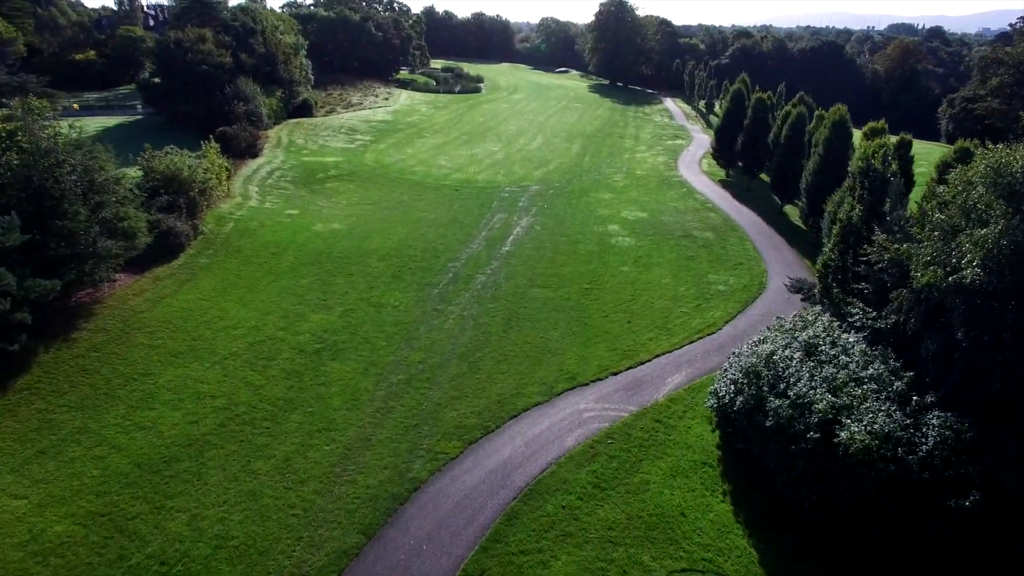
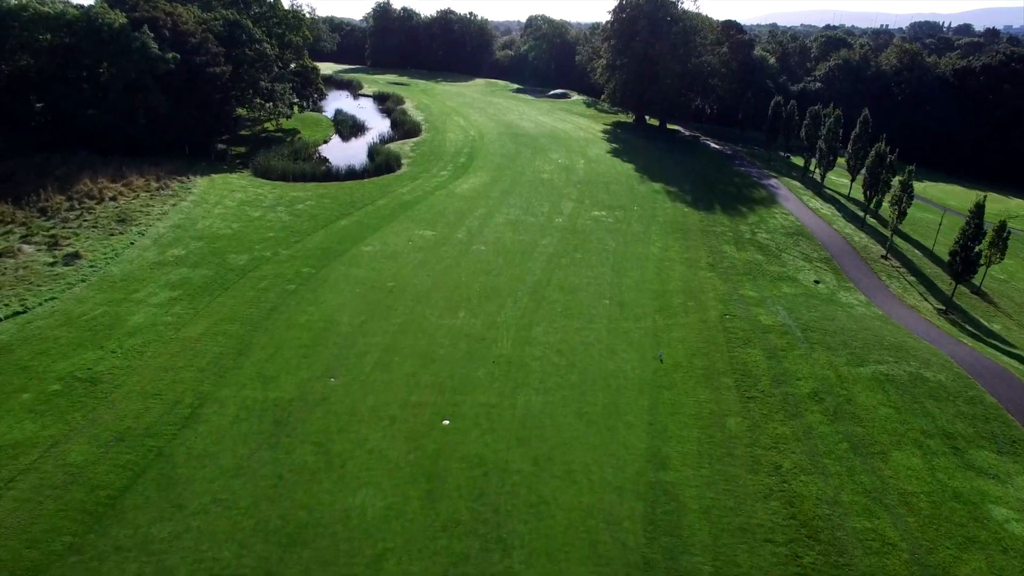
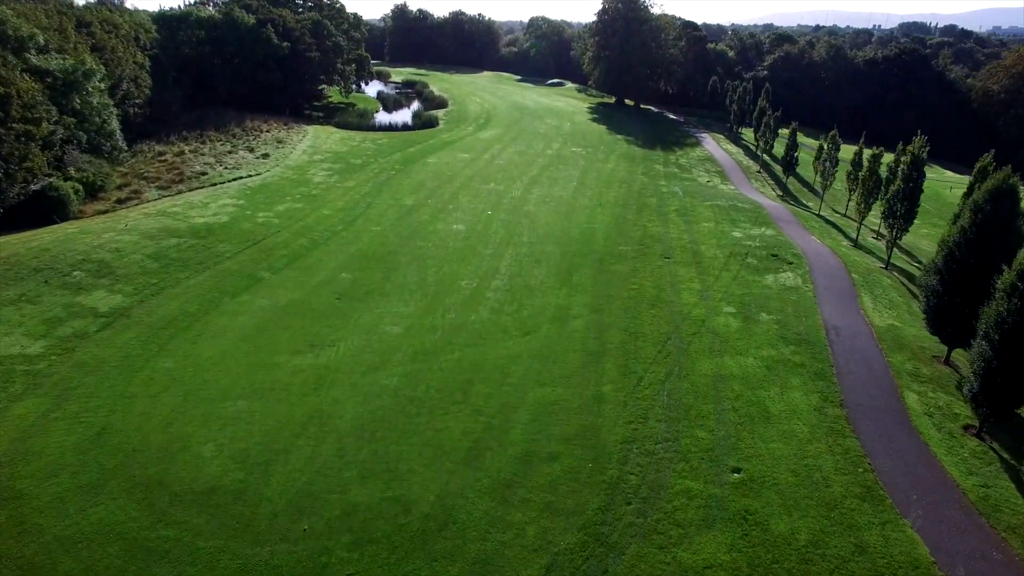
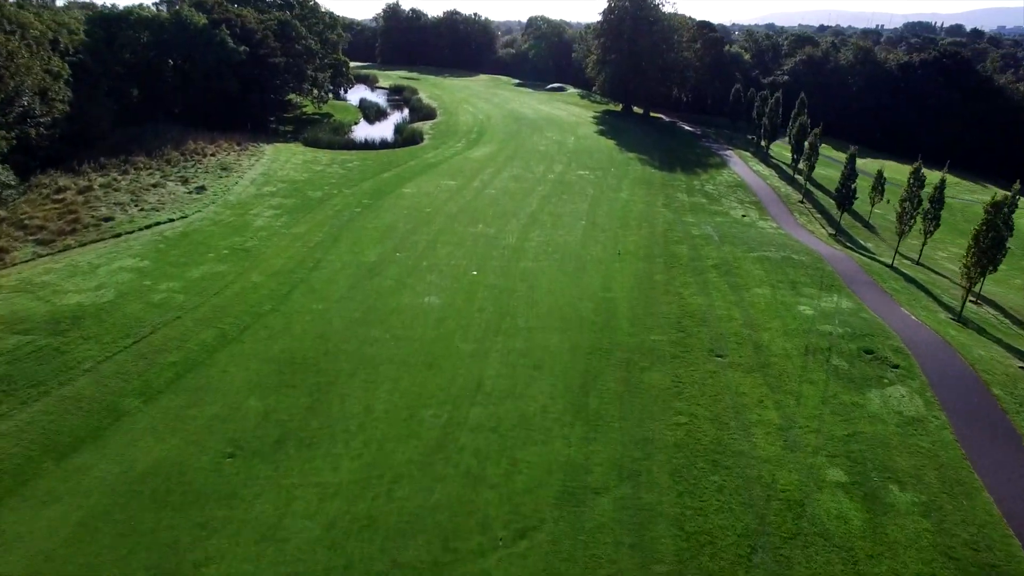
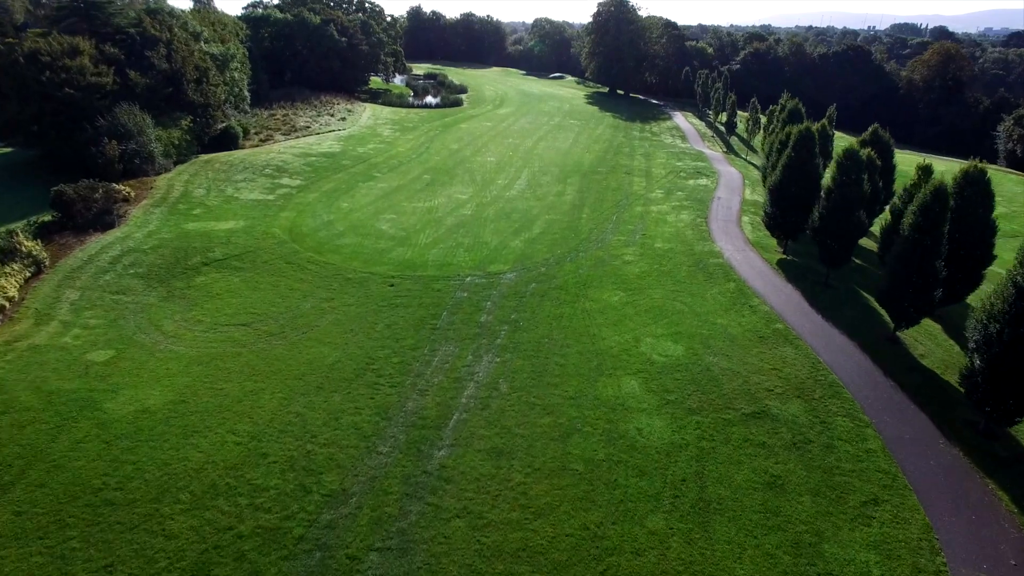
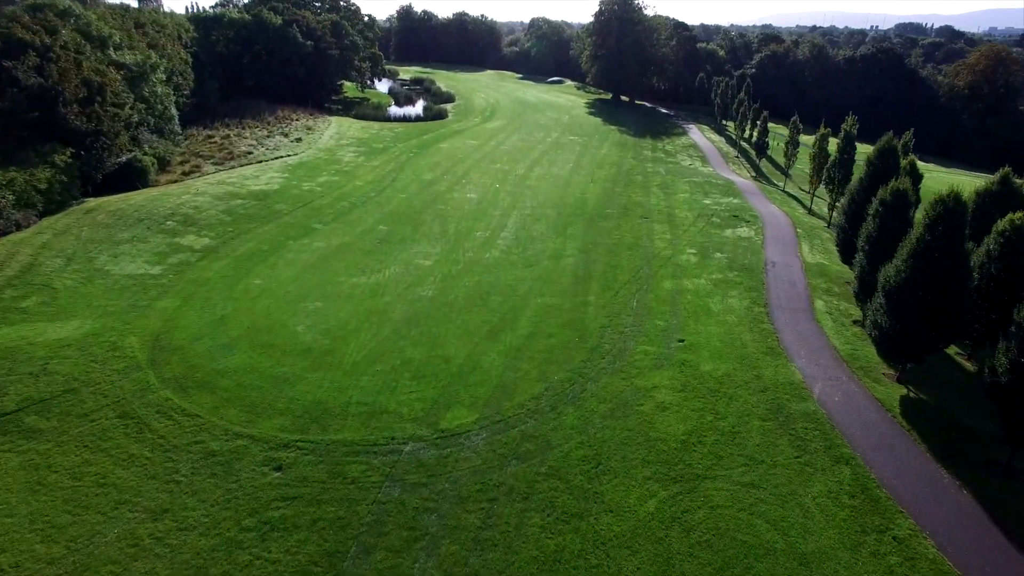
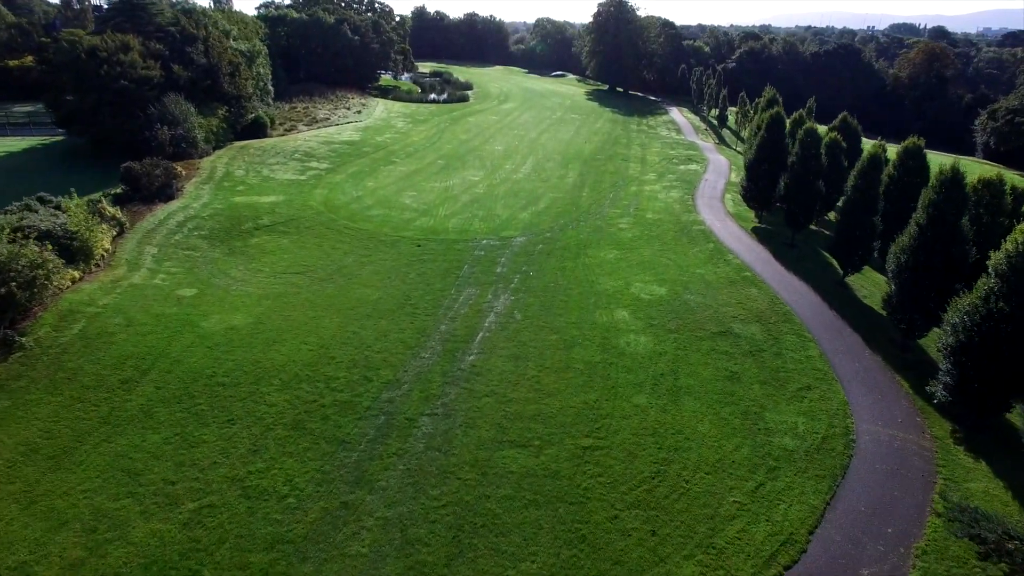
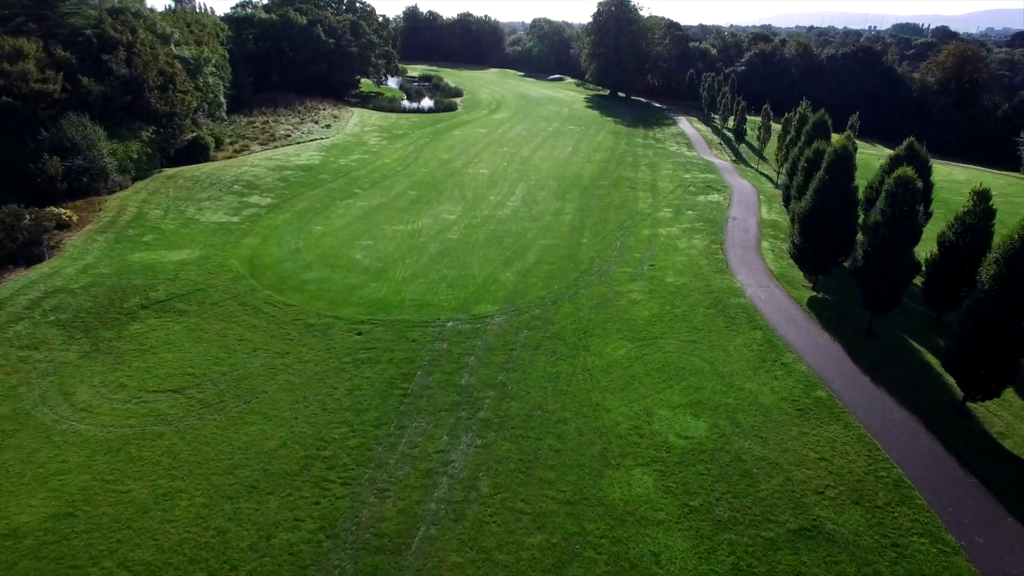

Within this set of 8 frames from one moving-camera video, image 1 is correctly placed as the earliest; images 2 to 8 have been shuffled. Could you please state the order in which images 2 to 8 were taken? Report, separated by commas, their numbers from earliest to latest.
7, 5, 8, 6, 3, 4, 2
